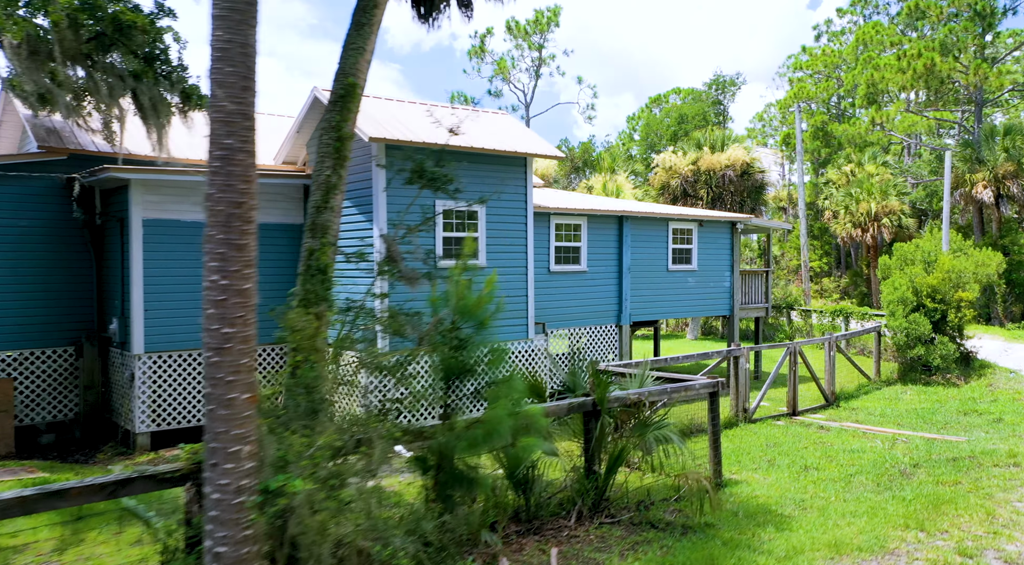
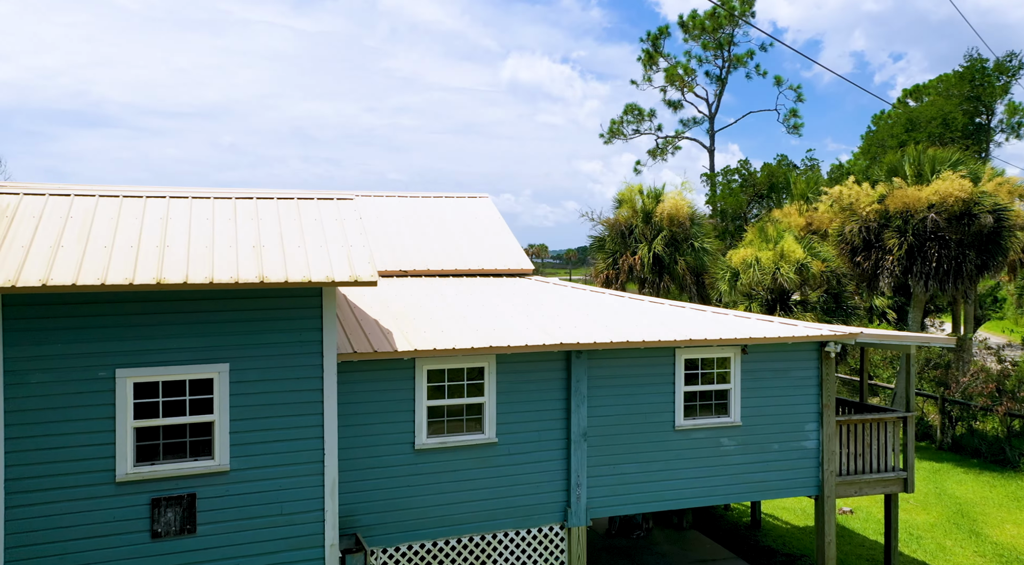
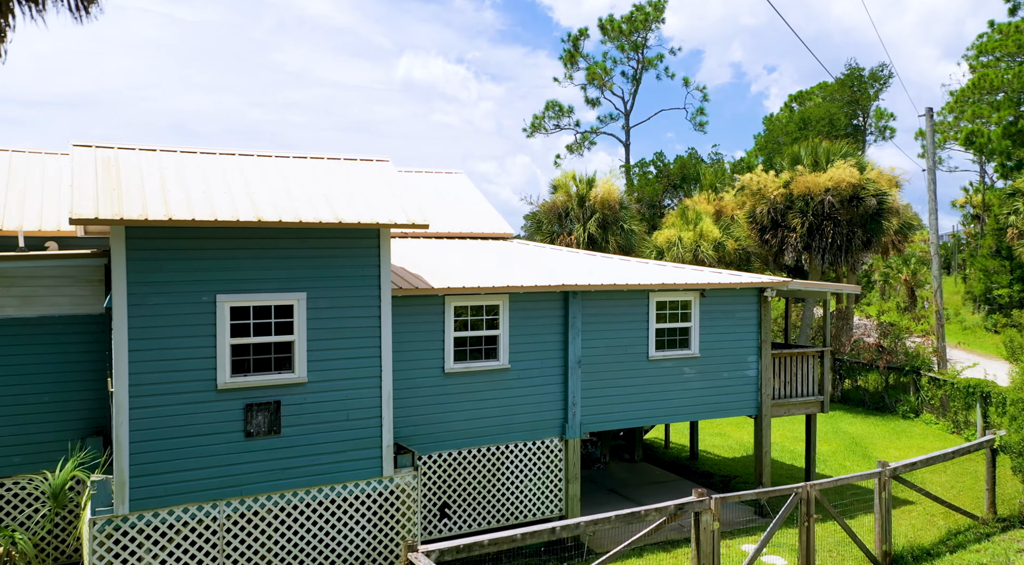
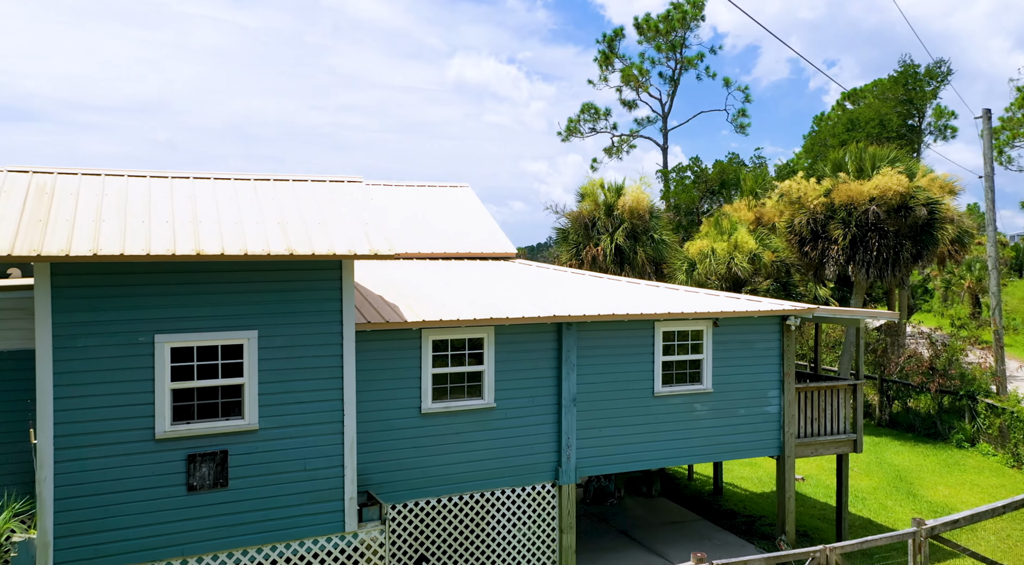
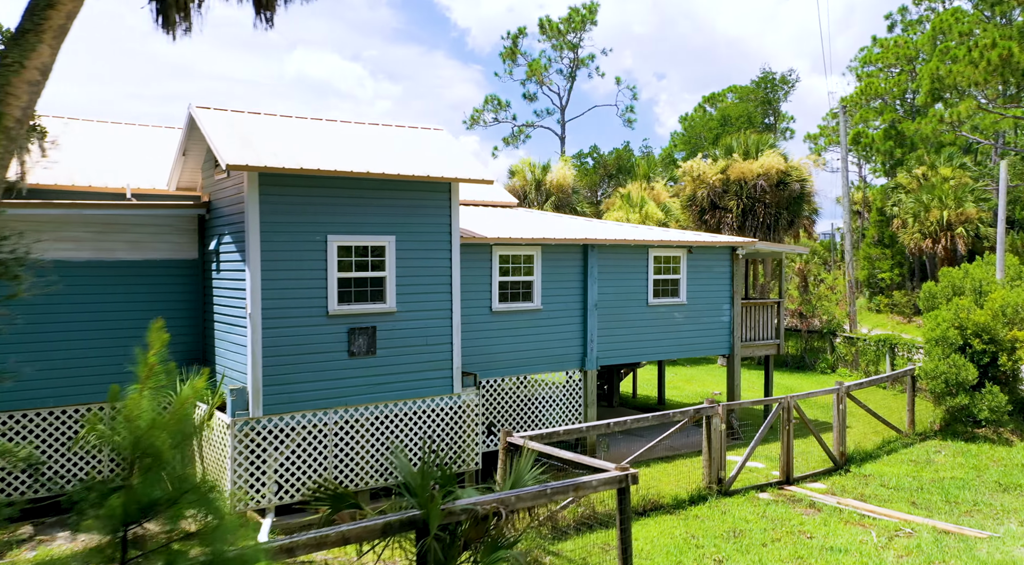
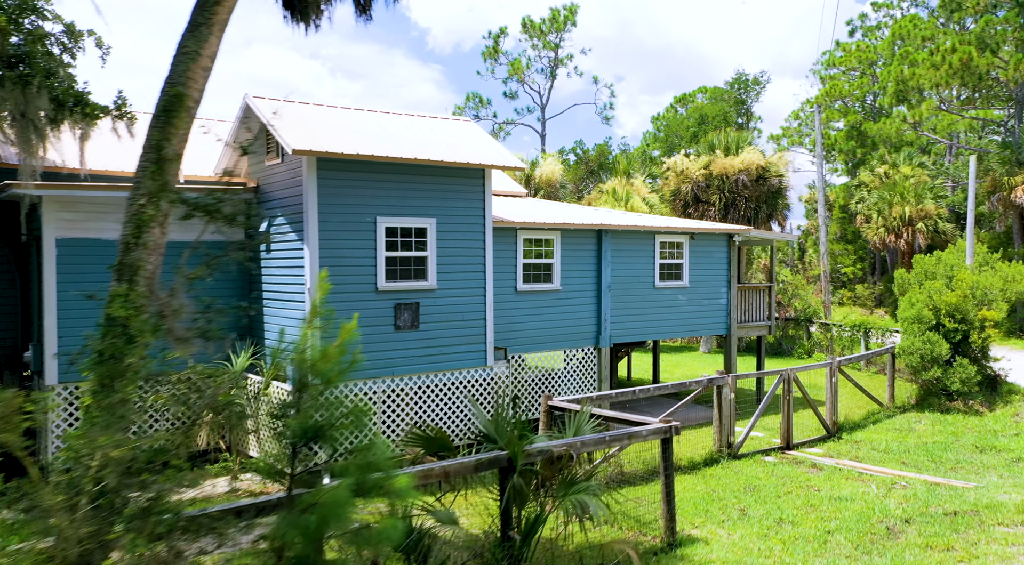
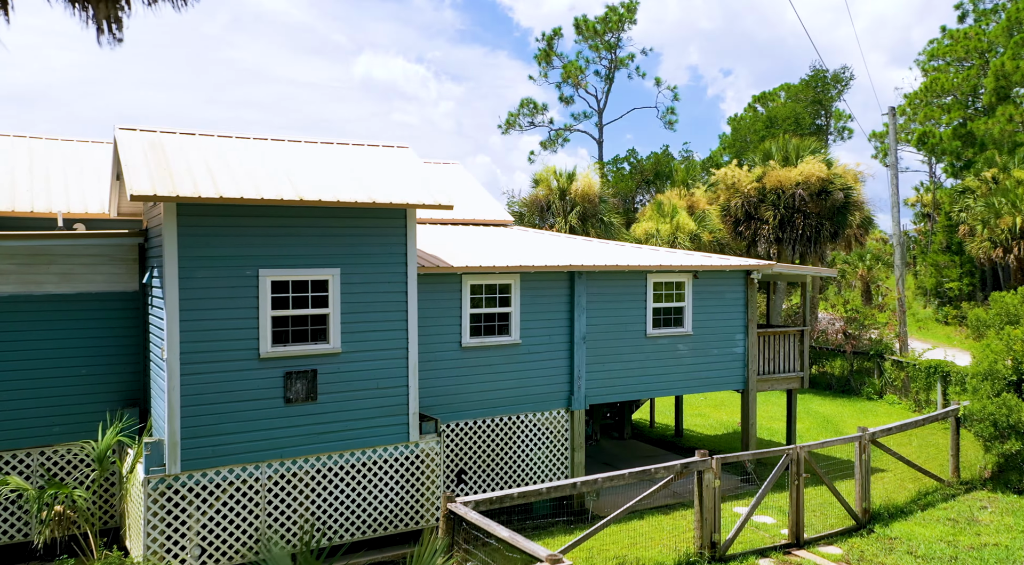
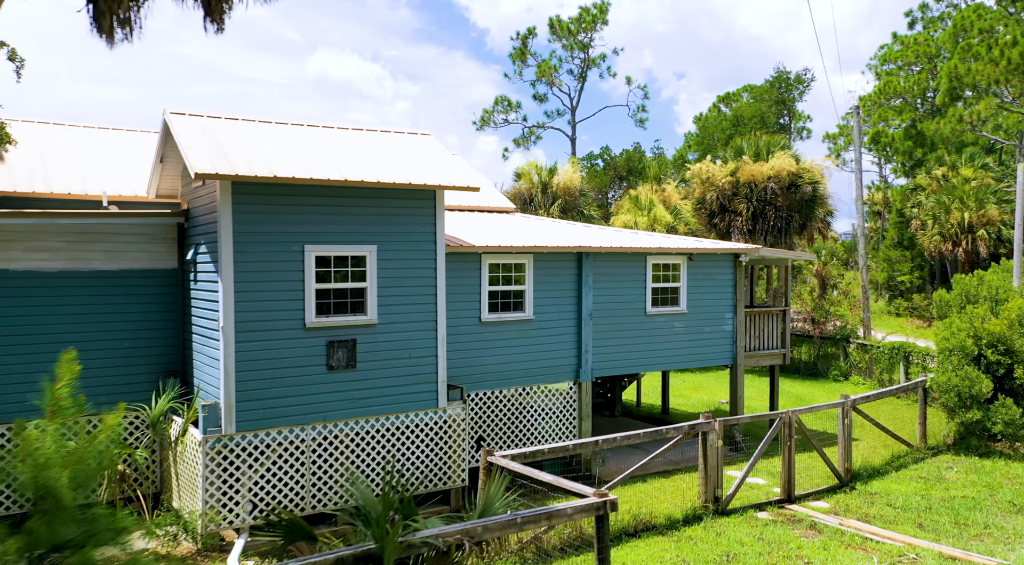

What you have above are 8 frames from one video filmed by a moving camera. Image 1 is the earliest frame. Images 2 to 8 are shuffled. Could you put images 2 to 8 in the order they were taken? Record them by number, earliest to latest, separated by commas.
6, 5, 8, 7, 3, 4, 2
